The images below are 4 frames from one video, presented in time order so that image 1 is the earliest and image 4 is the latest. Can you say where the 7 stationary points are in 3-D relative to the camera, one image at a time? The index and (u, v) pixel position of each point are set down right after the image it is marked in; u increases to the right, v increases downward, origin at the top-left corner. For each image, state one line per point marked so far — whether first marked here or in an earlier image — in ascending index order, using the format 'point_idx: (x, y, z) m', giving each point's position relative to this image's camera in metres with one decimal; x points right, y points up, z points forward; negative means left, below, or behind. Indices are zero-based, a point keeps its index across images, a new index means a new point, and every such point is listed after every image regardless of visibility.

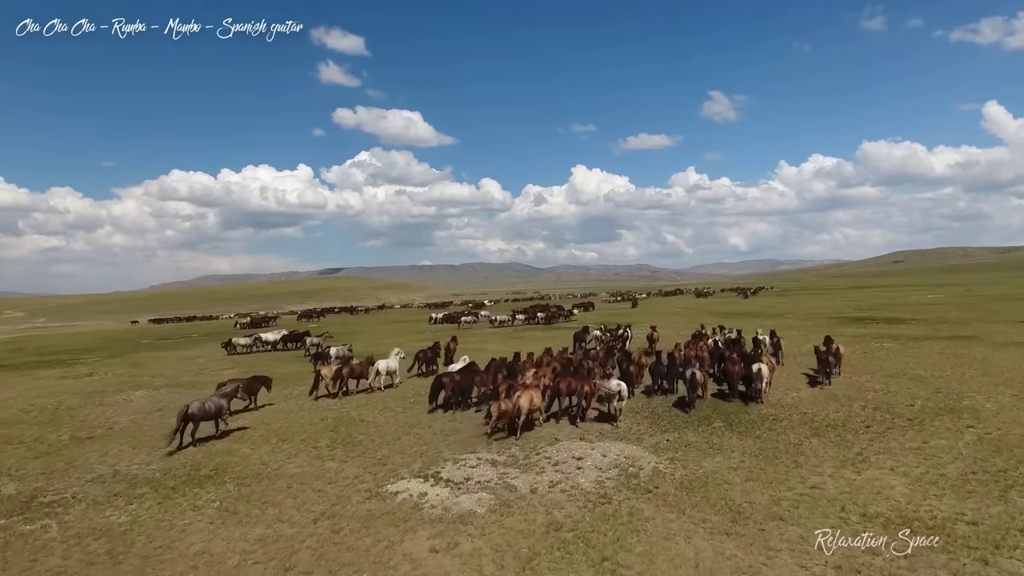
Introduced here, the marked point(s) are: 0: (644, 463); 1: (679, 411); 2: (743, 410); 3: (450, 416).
0: (+2.3, -3.0, +12.4) m
1: (+4.0, -2.9, +17.3) m
2: (+5.4, -2.8, +16.8) m
3: (-1.6, -3.2, +18.0) m
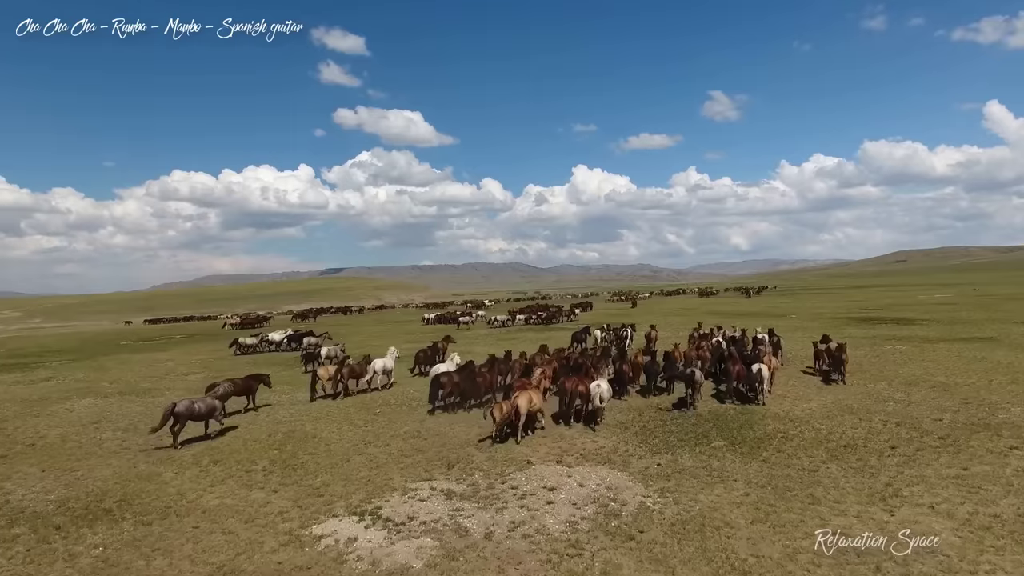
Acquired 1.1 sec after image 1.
0: (+1.7, -3.0, +10.3) m
1: (+3.4, -2.9, +15.2) m
2: (+4.8, -2.8, +14.6) m
3: (-2.2, -3.1, +15.9) m
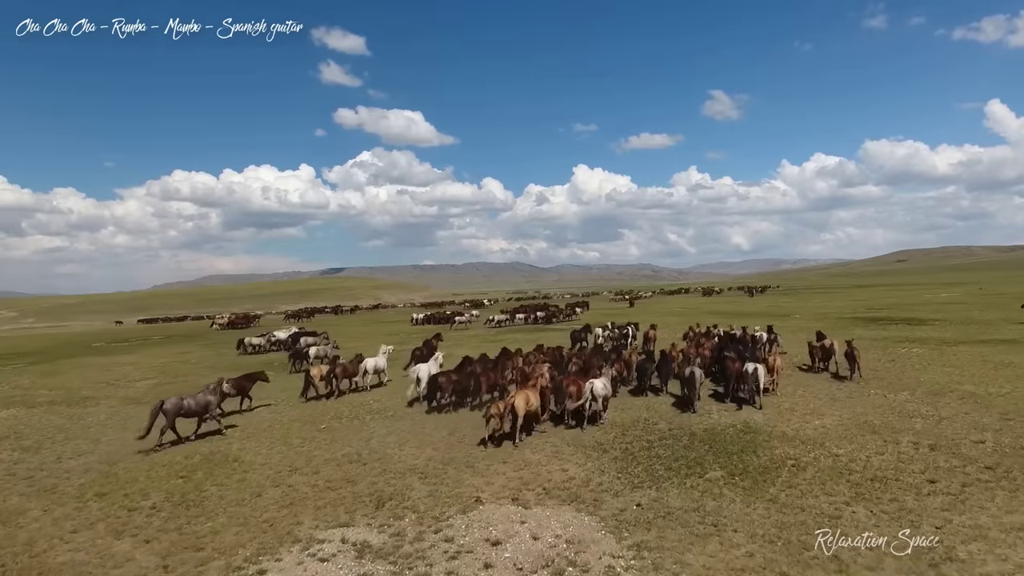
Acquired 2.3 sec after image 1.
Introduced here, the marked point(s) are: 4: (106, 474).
0: (+0.9, -2.9, +7.8) m
1: (+2.6, -2.8, +12.7) m
2: (+4.0, -2.7, +12.2) m
3: (-2.9, -3.1, +13.4) m
4: (-7.1, -3.3, +12.8) m
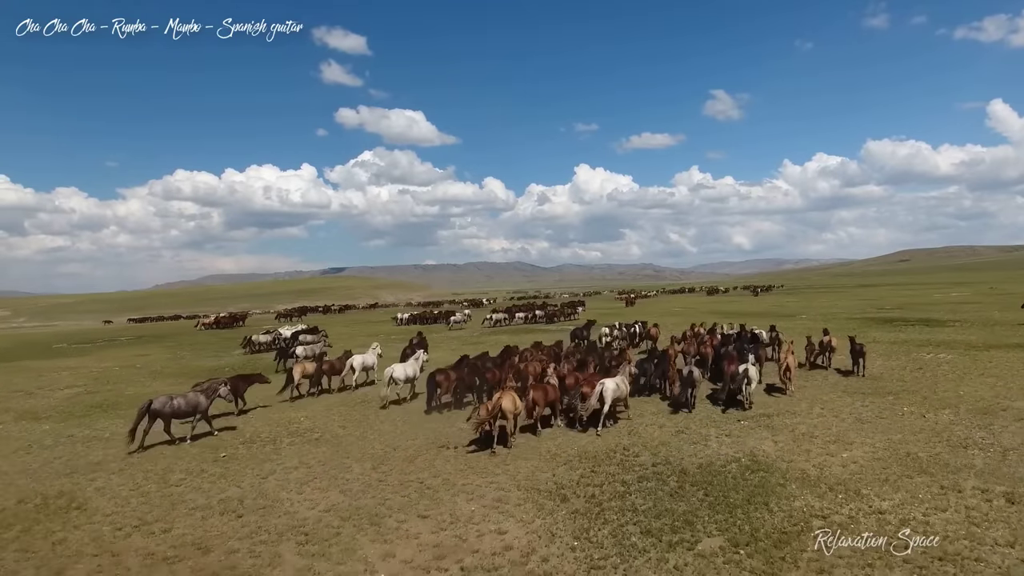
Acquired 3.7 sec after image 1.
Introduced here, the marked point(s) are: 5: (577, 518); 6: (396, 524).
0: (-0.1, -2.8, +4.6) m
1: (+1.7, -2.7, +9.5) m
2: (+3.1, -2.6, +8.9) m
3: (-3.9, -2.9, +10.2) m
4: (-8.1, -3.1, +9.6) m
5: (+0.8, -2.7, +8.5) m
6: (-1.3, -2.8, +8.7) m
